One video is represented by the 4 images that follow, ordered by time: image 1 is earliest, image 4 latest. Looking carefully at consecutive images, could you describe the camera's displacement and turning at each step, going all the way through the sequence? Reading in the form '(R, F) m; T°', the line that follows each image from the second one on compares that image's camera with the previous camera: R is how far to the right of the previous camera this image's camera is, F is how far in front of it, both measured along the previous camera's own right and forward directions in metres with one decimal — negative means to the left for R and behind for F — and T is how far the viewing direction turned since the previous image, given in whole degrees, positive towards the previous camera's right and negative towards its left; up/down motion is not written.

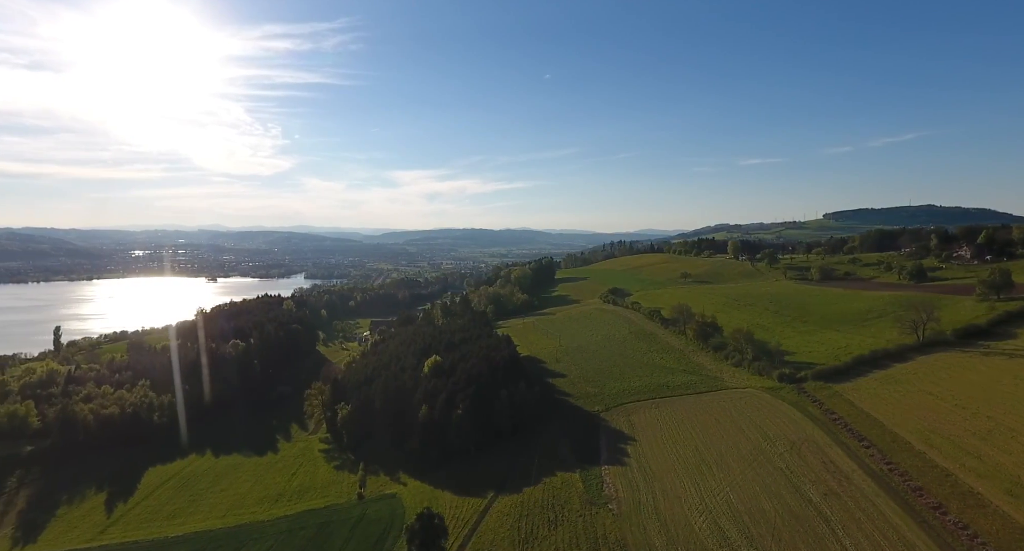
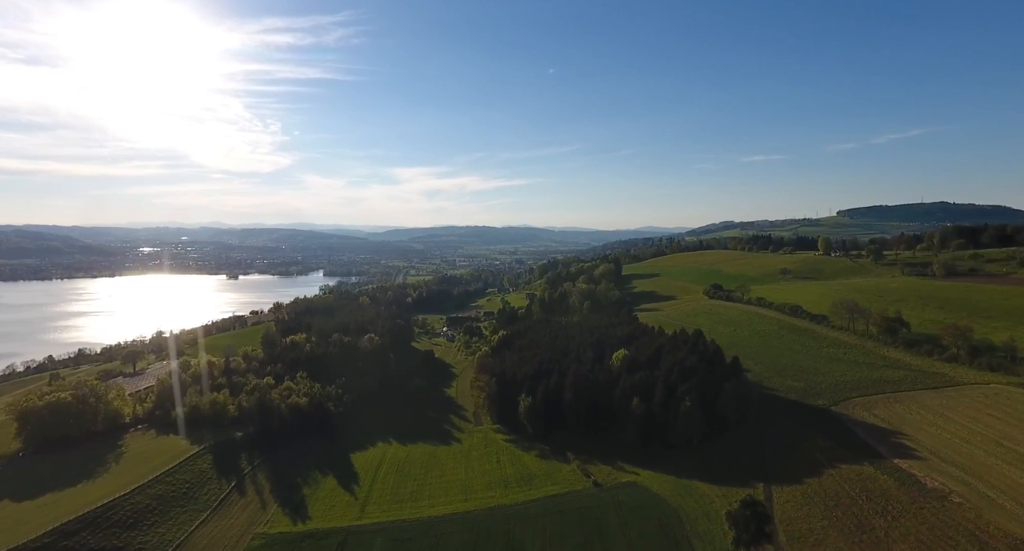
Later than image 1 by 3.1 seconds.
(-13.8, -1.0) m; -3°
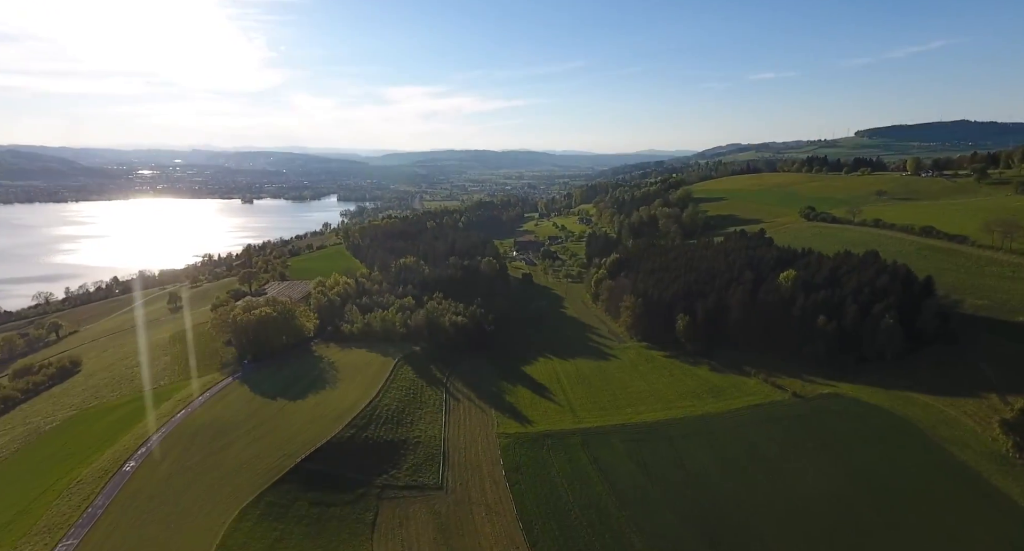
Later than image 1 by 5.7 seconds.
(-12.7, -1.2) m; -3°
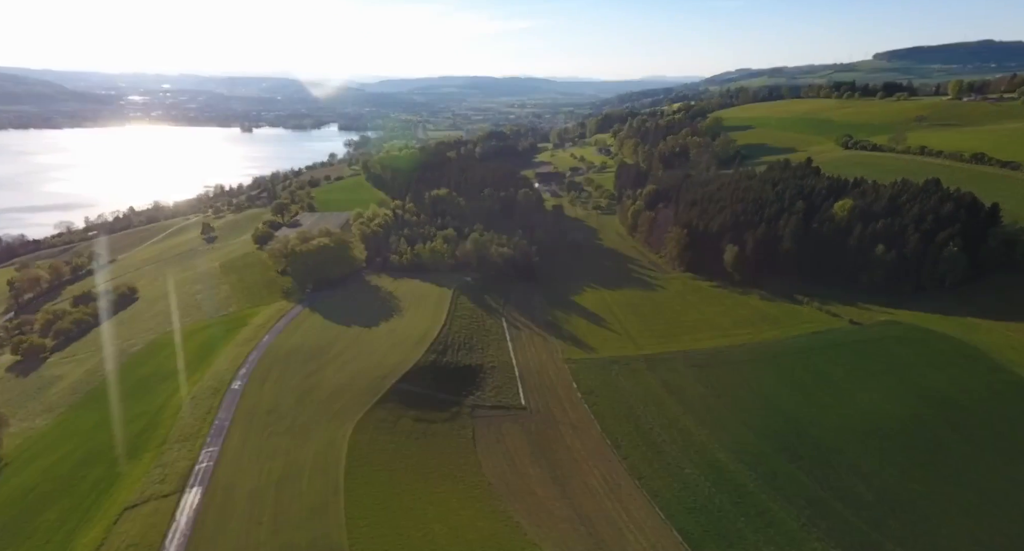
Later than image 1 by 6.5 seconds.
(-4.0, -0.4) m; -1°
